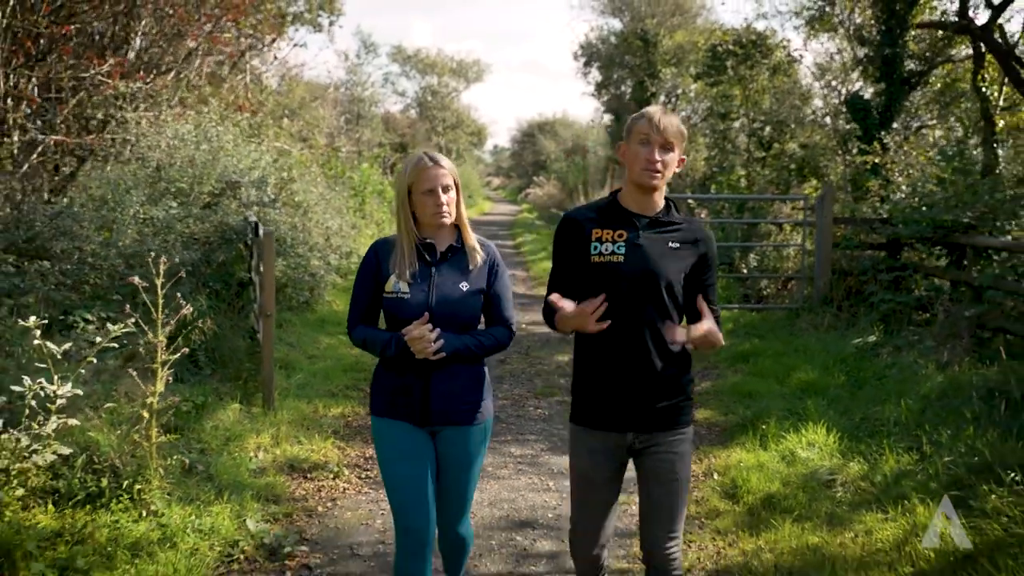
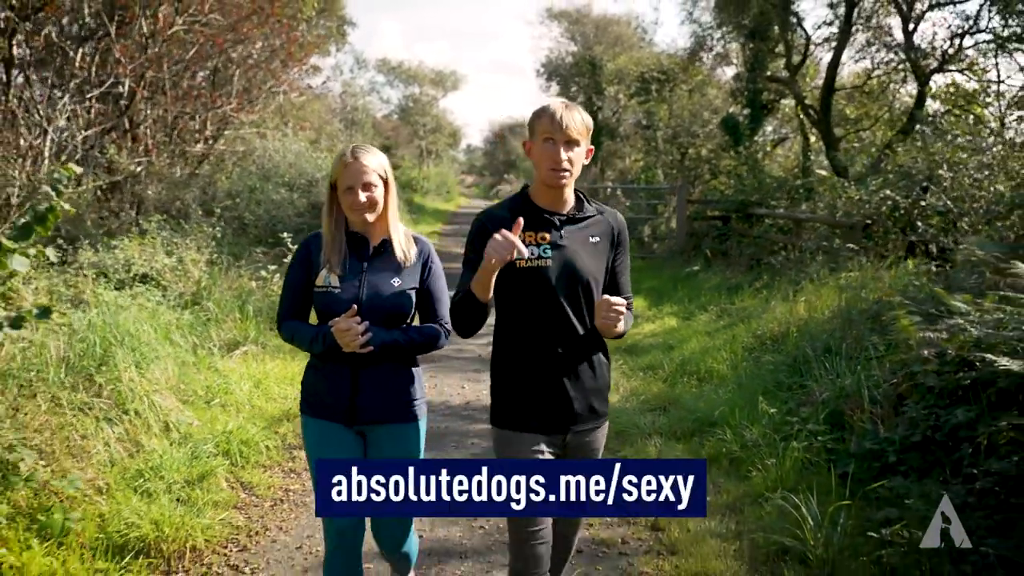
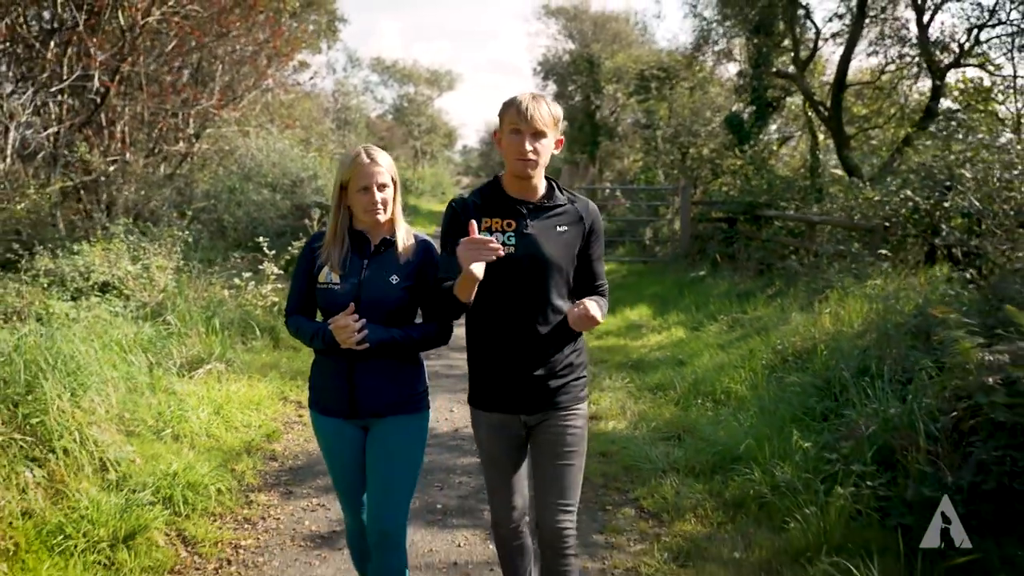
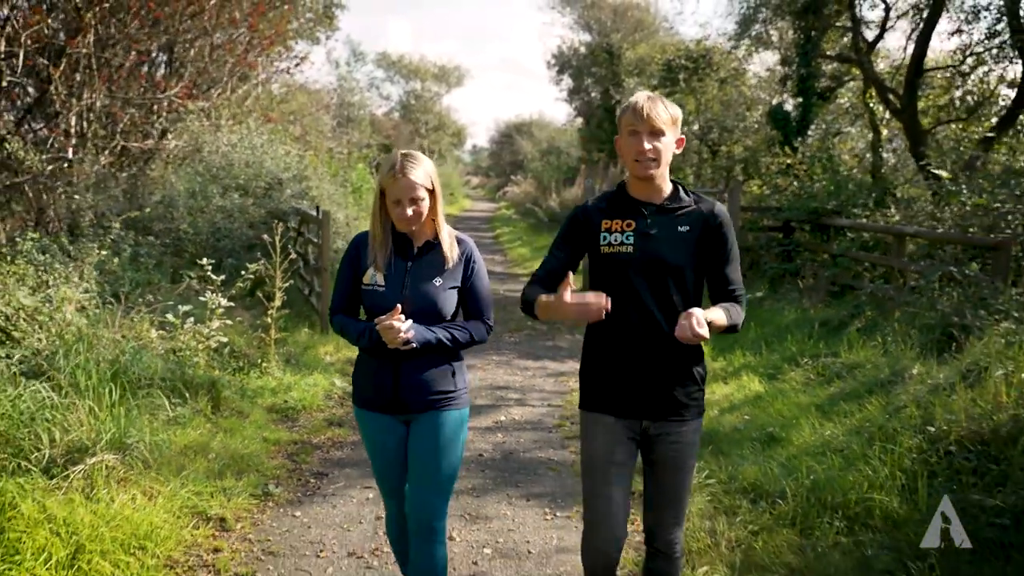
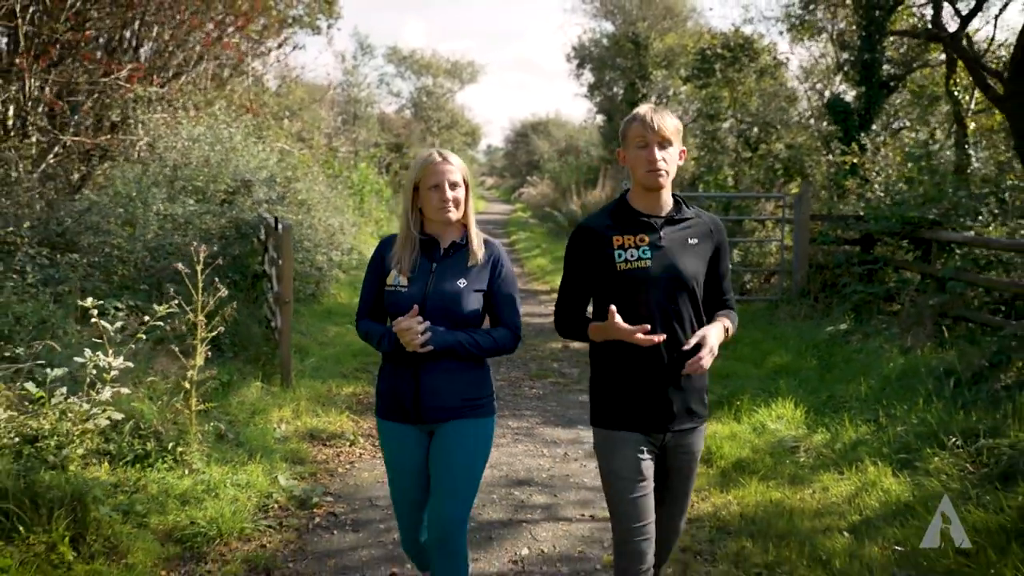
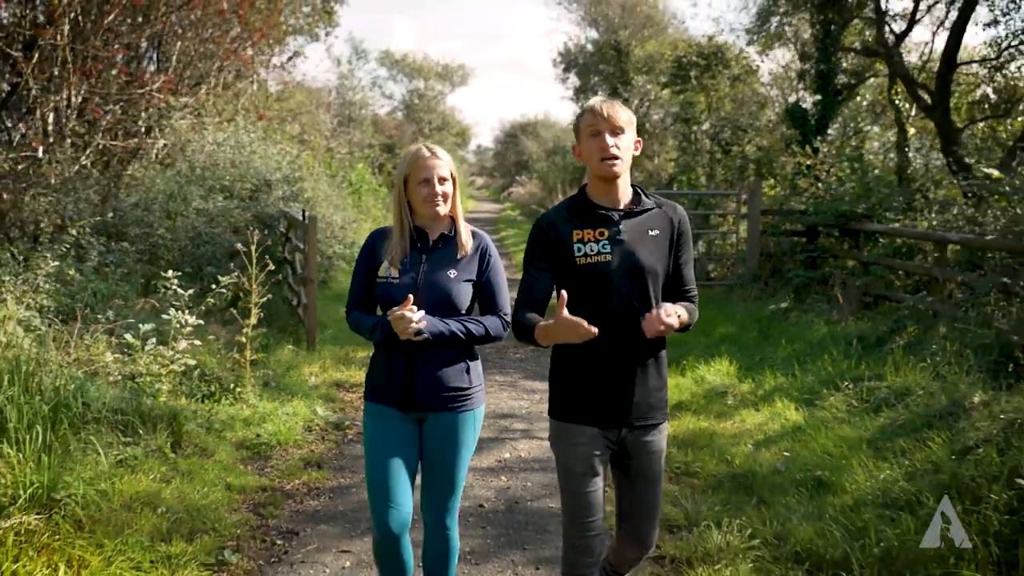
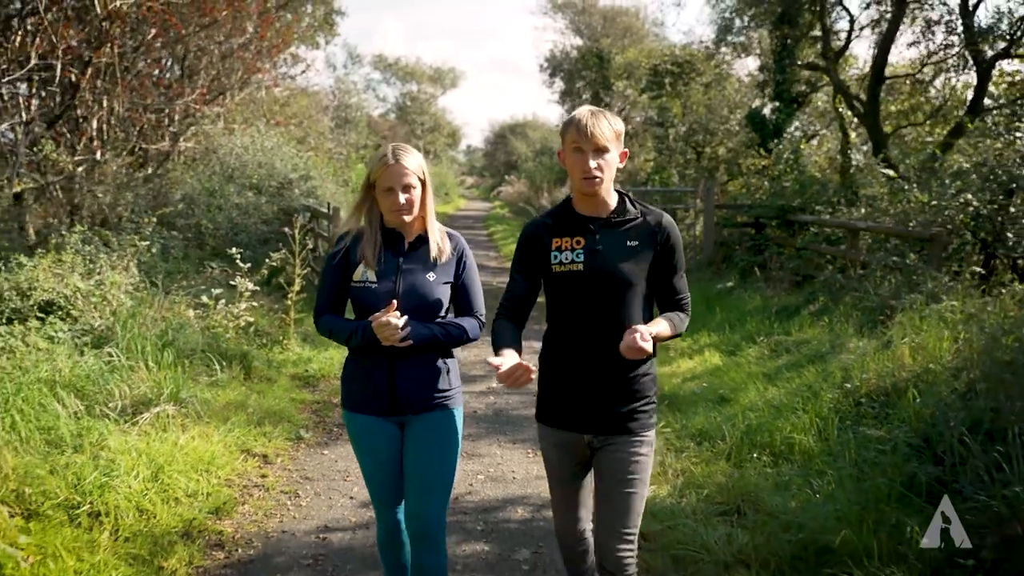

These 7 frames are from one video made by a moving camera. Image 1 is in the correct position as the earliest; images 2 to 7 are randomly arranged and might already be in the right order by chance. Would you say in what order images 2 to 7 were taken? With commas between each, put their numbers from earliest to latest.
5, 6, 4, 7, 3, 2
